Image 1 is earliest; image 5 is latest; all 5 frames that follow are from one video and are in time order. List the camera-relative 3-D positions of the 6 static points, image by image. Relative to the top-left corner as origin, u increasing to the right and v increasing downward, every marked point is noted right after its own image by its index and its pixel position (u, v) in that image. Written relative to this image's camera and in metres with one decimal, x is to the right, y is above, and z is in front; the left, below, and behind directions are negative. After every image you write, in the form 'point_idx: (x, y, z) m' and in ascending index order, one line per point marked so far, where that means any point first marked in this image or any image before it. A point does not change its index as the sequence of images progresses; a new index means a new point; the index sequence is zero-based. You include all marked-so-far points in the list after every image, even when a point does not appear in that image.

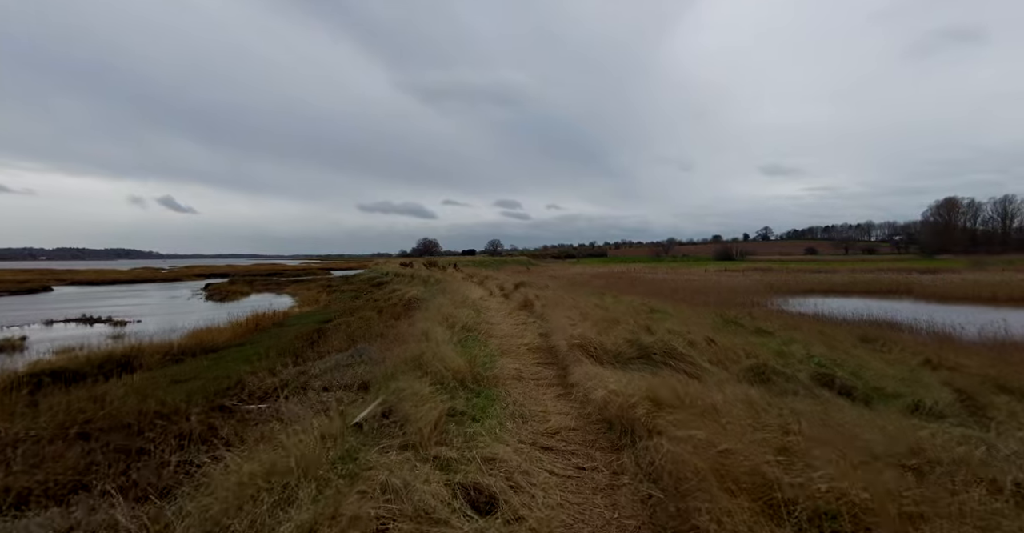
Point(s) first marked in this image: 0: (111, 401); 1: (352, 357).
0: (-8.4, -2.8, +9.2) m
1: (-3.8, -2.2, +10.6) m
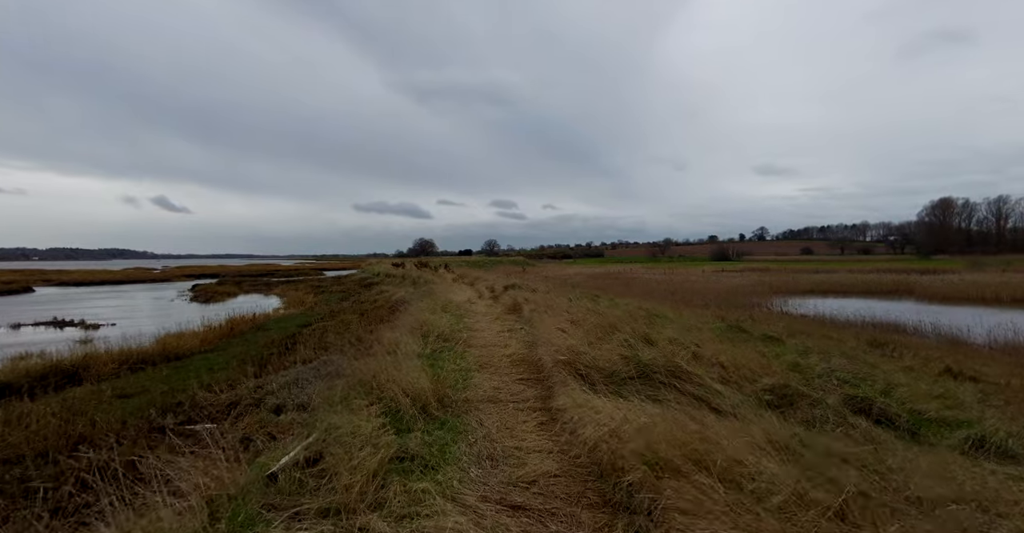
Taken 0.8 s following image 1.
0: (-8.8, -2.9, +8.1) m
1: (-4.2, -2.2, +9.5) m
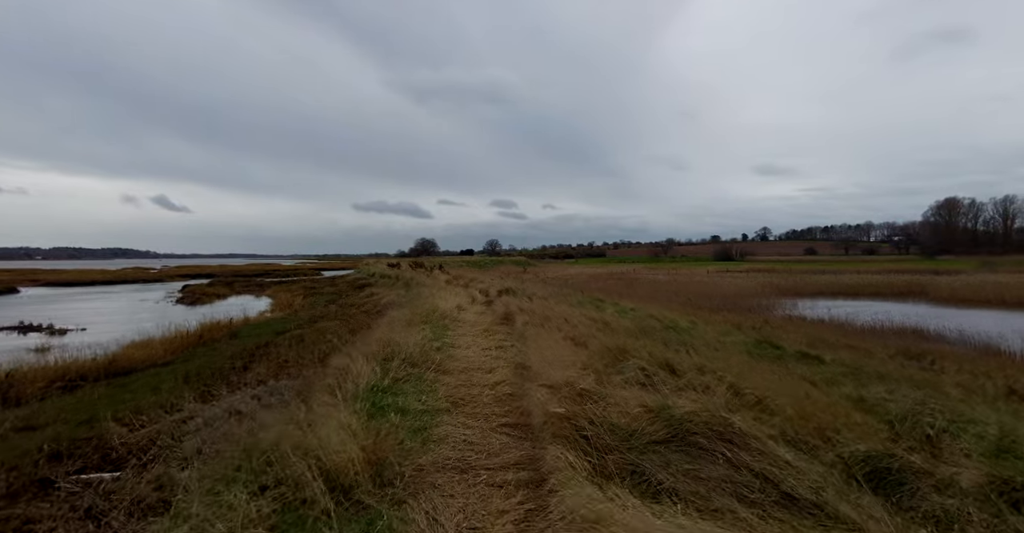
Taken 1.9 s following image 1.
0: (-9.0, -3.0, +6.3) m
1: (-4.4, -2.3, +7.7) m
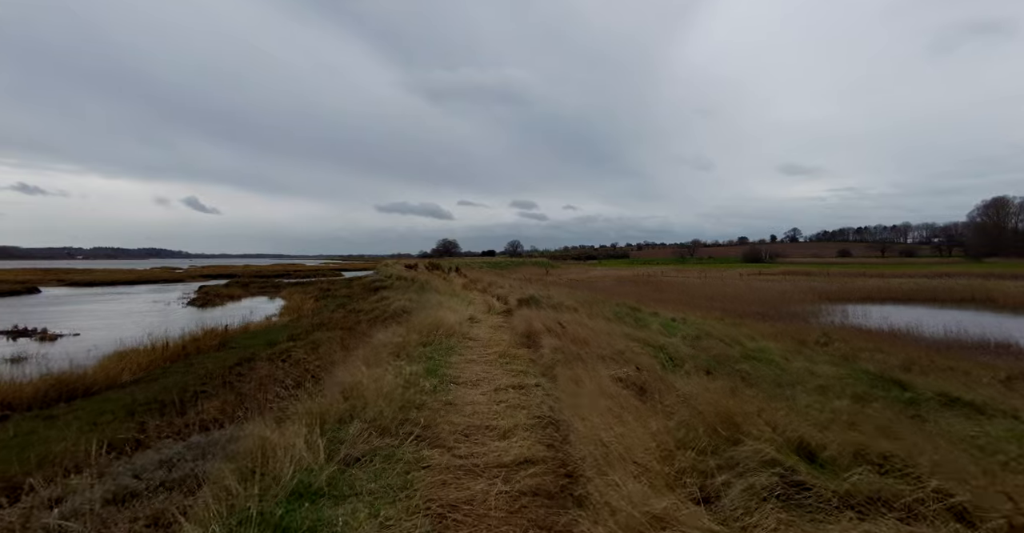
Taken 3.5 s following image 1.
0: (-8.8, -3.0, +4.1) m
1: (-4.1, -2.4, +5.2) m
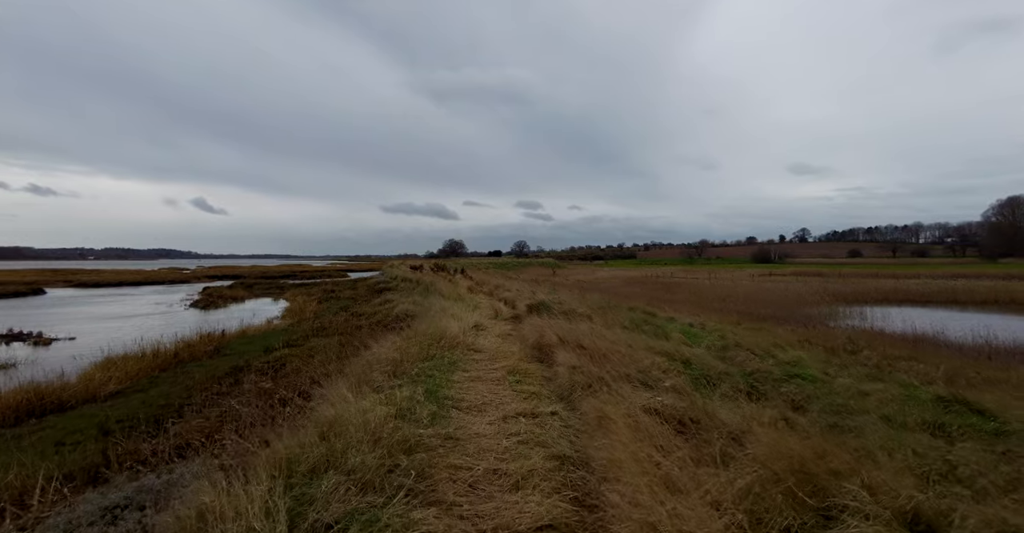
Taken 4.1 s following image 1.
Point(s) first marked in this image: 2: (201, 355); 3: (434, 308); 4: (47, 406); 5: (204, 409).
0: (-8.7, -3.1, +3.2) m
1: (-4.0, -2.5, +4.3) m
2: (-11.9, -3.3, +16.7) m
3: (-2.9, -1.6, +16.6) m
4: (-10.8, -3.3, +10.3) m
5: (-6.2, -2.8, +8.9) m
